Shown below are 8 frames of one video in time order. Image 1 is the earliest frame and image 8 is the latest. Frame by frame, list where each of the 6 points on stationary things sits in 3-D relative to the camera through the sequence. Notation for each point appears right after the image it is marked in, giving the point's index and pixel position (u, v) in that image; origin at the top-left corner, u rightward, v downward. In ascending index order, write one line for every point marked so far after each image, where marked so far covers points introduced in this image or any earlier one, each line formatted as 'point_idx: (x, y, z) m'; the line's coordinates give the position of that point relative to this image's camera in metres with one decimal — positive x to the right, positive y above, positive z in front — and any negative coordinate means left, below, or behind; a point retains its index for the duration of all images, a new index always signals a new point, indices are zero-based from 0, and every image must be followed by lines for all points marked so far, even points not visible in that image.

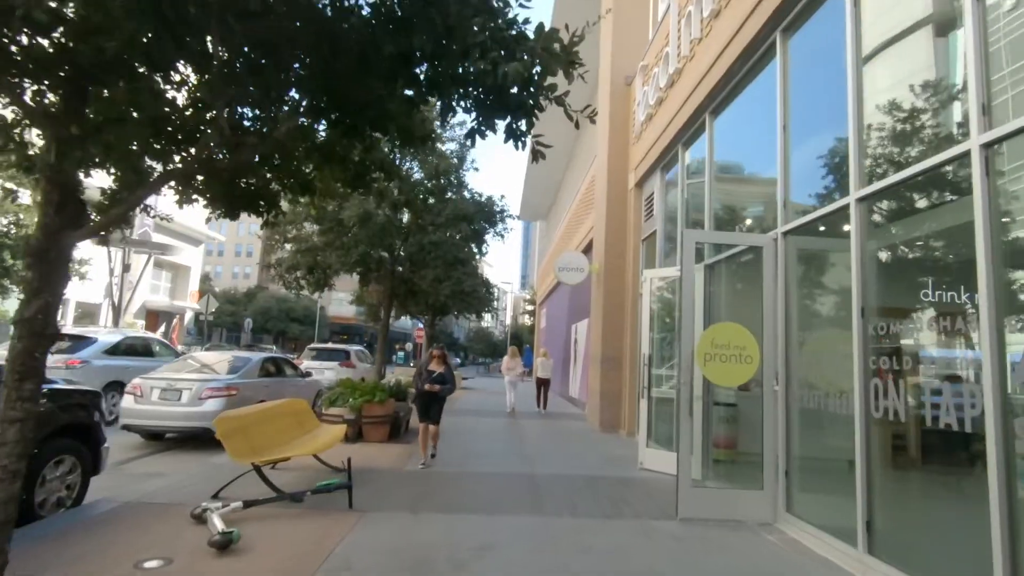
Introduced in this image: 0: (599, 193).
0: (+2.6, +2.8, +16.1) m
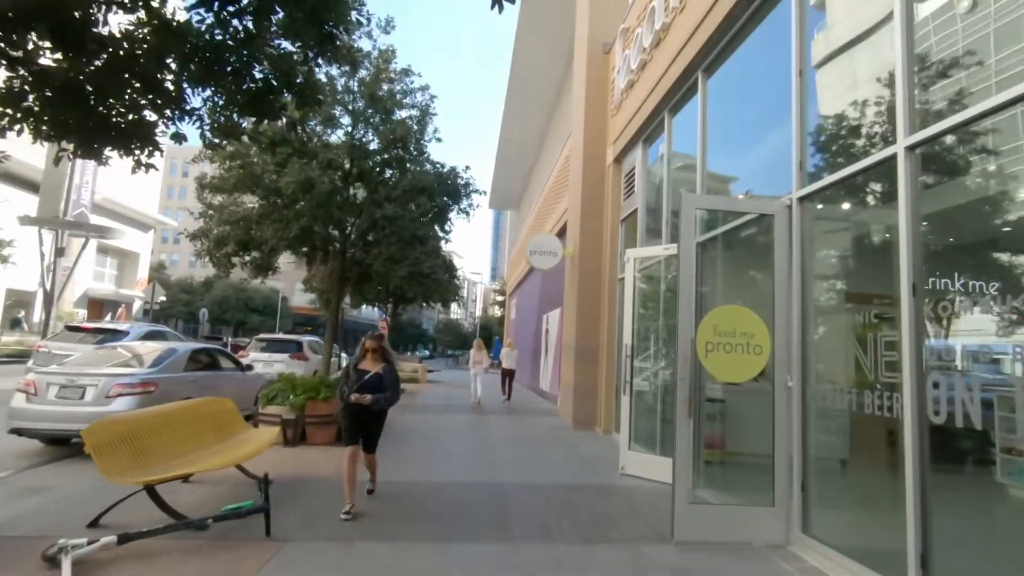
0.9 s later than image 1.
0: (+1.7, +3.2, +14.9) m
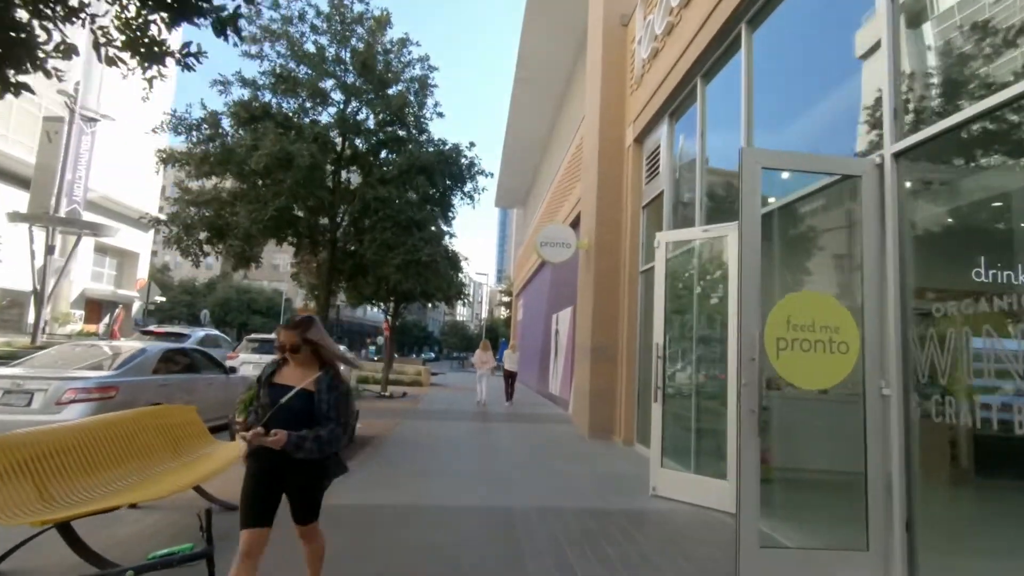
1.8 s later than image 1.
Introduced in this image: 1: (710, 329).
0: (+1.9, +3.3, +13.7) m
1: (+2.6, -0.5, +7.4) m
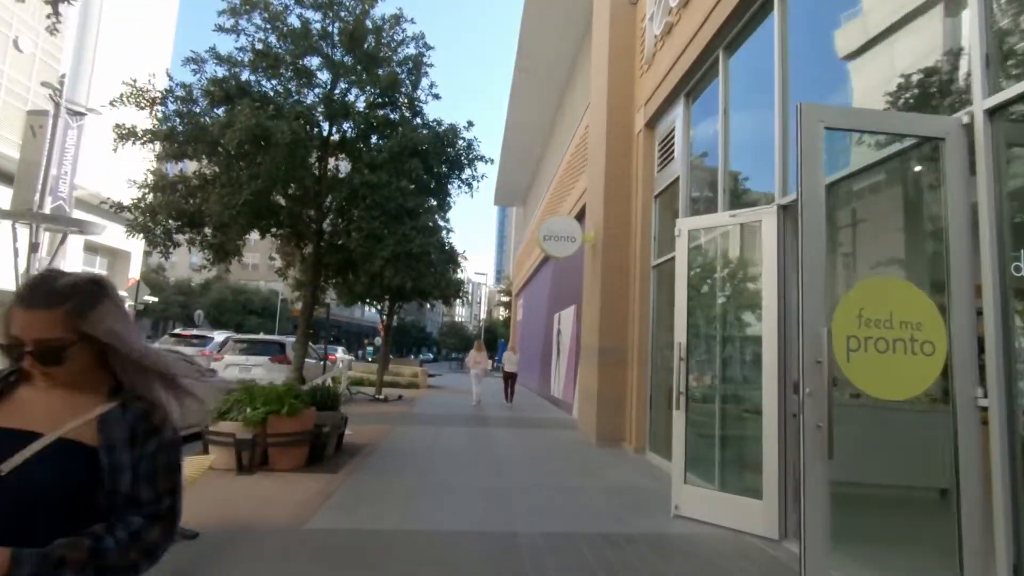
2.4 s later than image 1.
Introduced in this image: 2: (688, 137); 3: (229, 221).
0: (+1.9, +3.4, +12.9) m
1: (+2.7, -0.5, +6.6) m
2: (+2.9, +2.5, +9.3) m
3: (-4.1, +1.0, +8.1) m
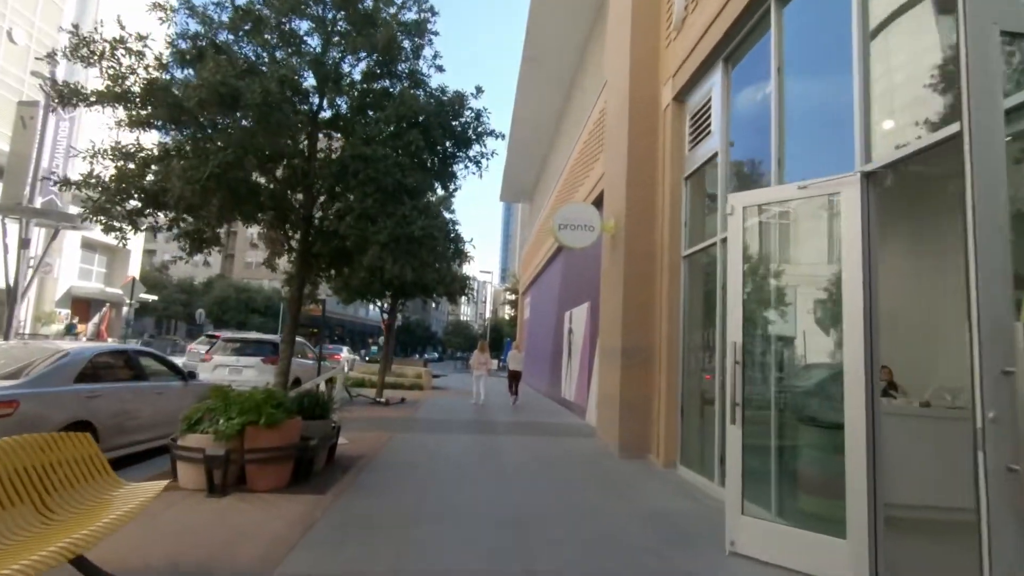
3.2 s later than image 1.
0: (+2.2, +3.5, +11.8) m
1: (+2.9, -0.4, +5.4) m
2: (+3.2, +2.6, +8.1) m
3: (-3.9, +1.1, +7.0) m
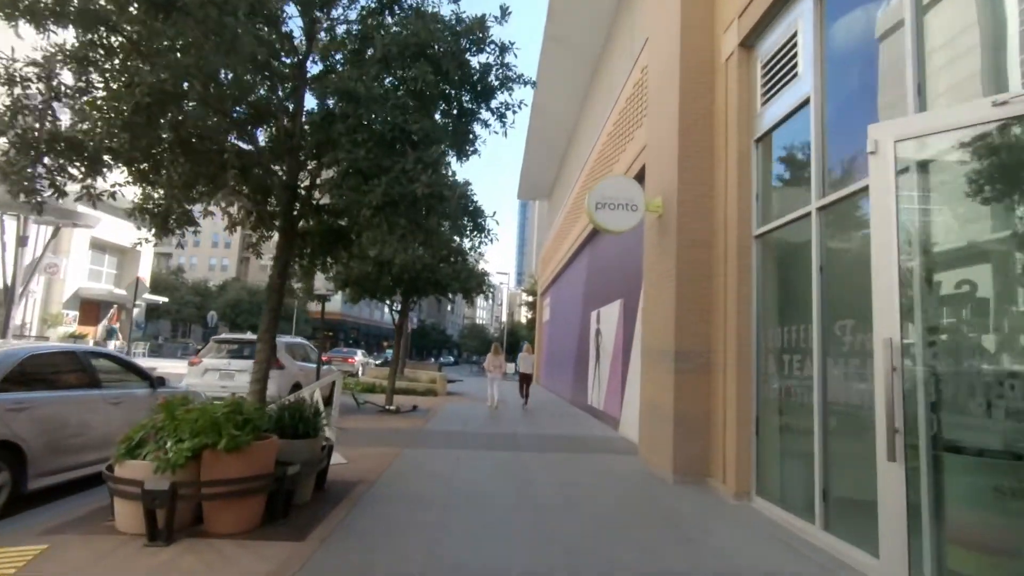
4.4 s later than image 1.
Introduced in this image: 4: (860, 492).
0: (+2.7, +3.6, +10.0) m
1: (+3.2, -0.2, +3.7) m
2: (+3.5, +2.8, +6.4) m
3: (-3.6, +1.3, +5.5) m
4: (+3.4, -2.0, +5.4) m
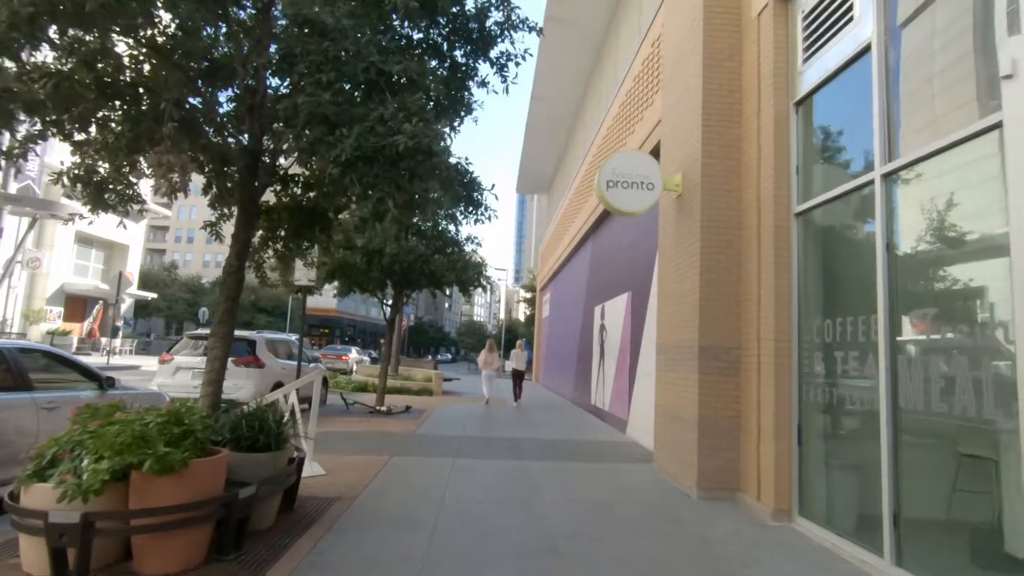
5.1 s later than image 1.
0: (+2.7, +3.8, +9.0) m
1: (+3.2, 0.0, +2.7) m
2: (+3.6, +3.0, +5.3) m
3: (-3.5, +1.4, +4.4) m
4: (+3.4, -1.9, +4.4) m
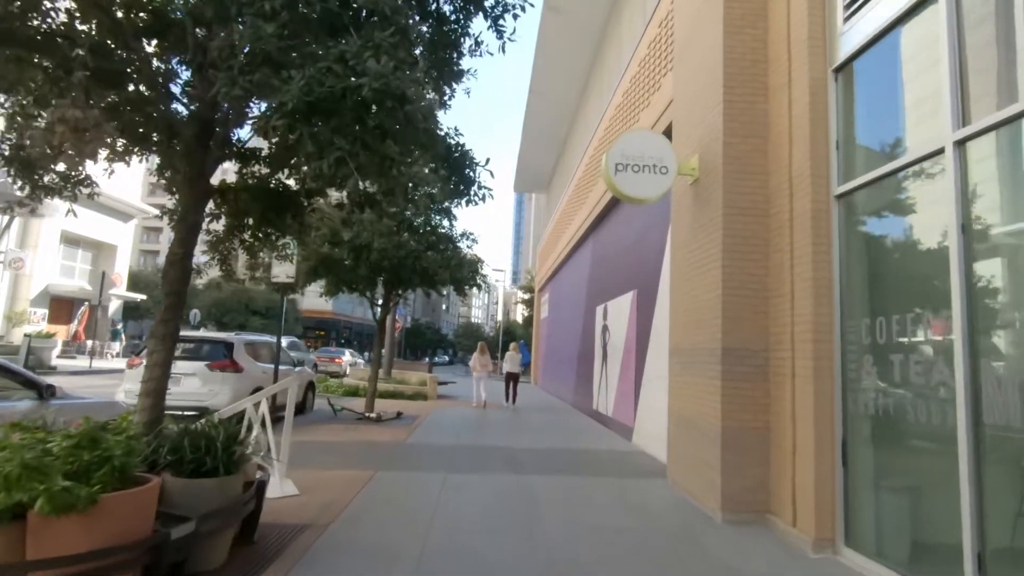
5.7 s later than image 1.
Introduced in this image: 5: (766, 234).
0: (+2.6, +3.9, +8.2) m
1: (+3.2, +0.1, +1.8) m
2: (+3.5, +3.1, +4.5) m
3: (-3.6, +1.5, +3.5) m
4: (+3.4, -1.8, +3.6) m
5: (+3.0, +0.6, +6.5) m
